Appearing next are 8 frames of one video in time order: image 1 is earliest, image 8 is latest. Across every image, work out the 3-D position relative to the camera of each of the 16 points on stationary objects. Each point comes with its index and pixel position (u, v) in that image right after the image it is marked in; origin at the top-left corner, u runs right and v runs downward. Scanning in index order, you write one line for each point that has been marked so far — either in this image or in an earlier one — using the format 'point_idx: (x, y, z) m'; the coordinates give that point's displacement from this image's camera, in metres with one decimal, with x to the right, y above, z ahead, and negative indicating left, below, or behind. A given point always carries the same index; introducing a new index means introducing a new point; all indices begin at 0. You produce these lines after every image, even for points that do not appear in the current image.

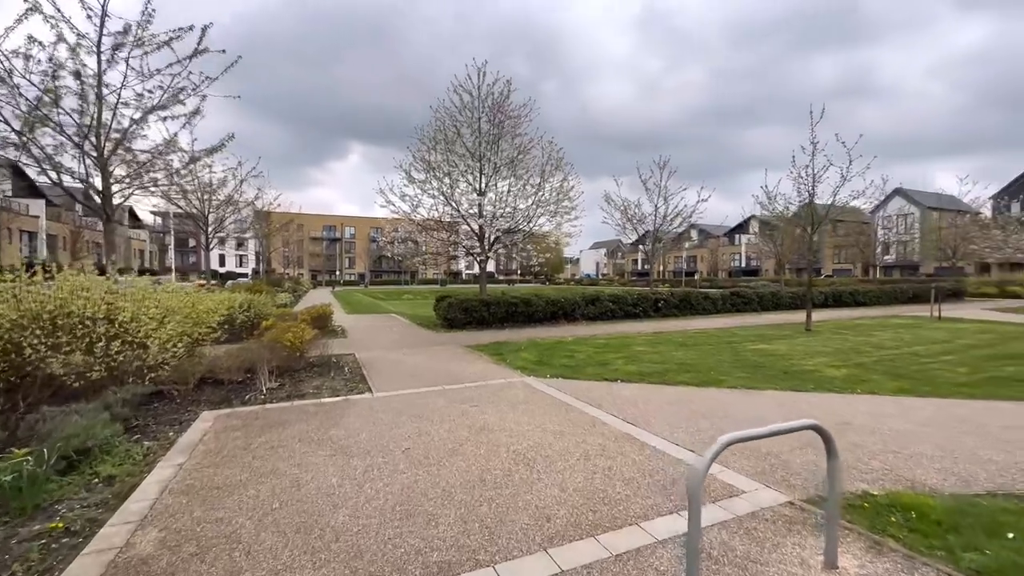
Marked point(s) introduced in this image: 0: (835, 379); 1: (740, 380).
0: (+5.7, -1.6, +7.9) m
1: (+4.0, -1.6, +7.8) m
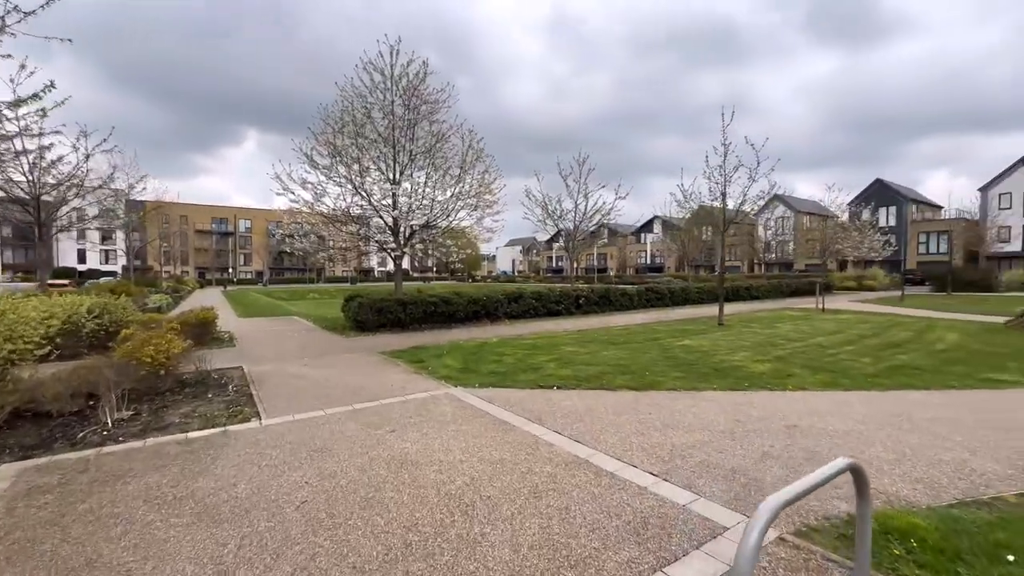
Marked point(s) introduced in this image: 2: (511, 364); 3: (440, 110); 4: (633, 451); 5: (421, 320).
0: (+4.4, -1.5, +7.9) m
1: (+2.8, -1.6, +7.6) m
2: (0.0, -1.5, +9.1) m
3: (-2.6, +6.4, +16.0) m
4: (+1.2, -1.7, +4.6) m
5: (-3.1, -1.1, +15.6) m
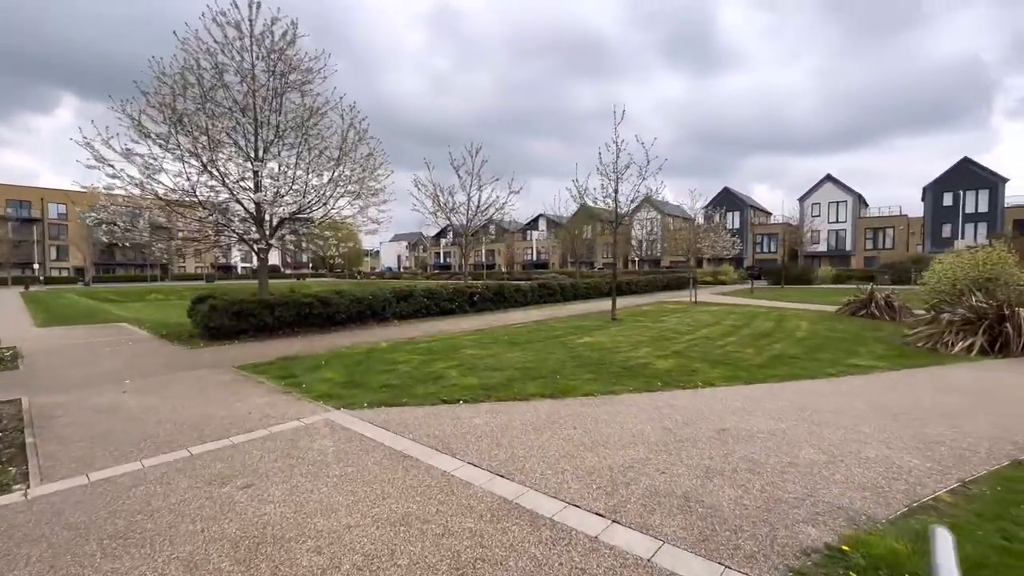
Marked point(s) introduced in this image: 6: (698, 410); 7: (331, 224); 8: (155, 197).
0: (+2.8, -1.5, +7.8) m
1: (+1.2, -1.5, +7.1) m
2: (-1.9, -1.5, +7.9) m
3: (-6.1, +6.4, +13.9) m
4: (+0.5, -1.6, +3.8) m
5: (-6.5, -1.1, +13.4) m
6: (+2.3, -1.5, +5.6) m
7: (-6.1, +2.2, +15.2) m
8: (-10.4, +2.6, +13.0) m
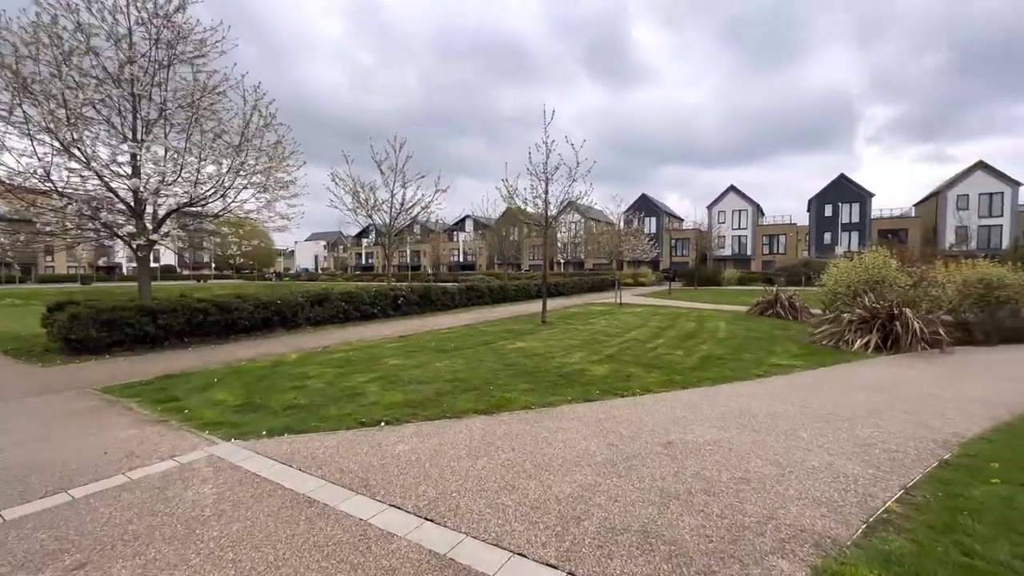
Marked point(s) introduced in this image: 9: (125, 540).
0: (+1.6, -1.5, +7.5) m
1: (+0.2, -1.6, +6.6) m
2: (-3.0, -1.6, +6.9) m
3: (-8.2, +6.3, +12.1) m
4: (0.0, -1.7, +3.2) m
5: (-8.5, -1.2, +11.5) m
6: (+1.5, -1.6, +5.3) m
7: (-8.4, +2.1, +13.4) m
8: (-12.2, +2.5, +10.6) m
9: (-2.7, -1.7, +3.1) m
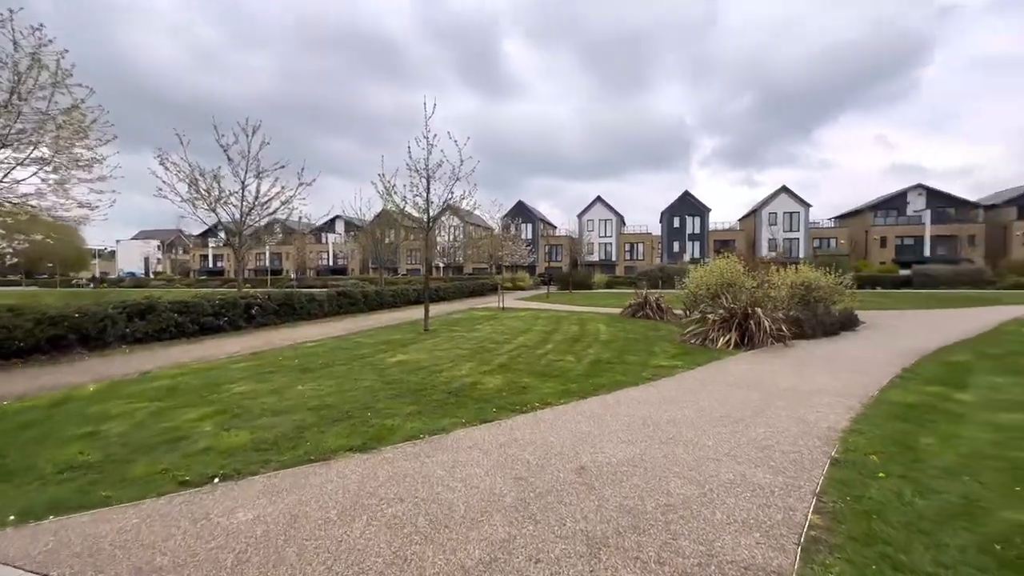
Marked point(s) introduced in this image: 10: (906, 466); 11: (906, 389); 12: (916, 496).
0: (-0.2, -1.6, +6.9) m
1: (-1.2, -1.6, +5.6) m
2: (-4.4, -1.7, +5.0) m
3: (-10.9, +6.1, +8.8) m
4: (-0.6, -1.7, +2.3) m
5: (-10.9, -1.4, +8.1) m
6: (+0.4, -1.6, +4.7) m
7: (-11.4, +1.8, +9.9) m
8: (-14.4, +2.3, +6.2) m
9: (-3.1, -1.8, +1.5) m
10: (+3.6, -1.6, +4.1) m
11: (+6.0, -1.5, +6.8) m
12: (+3.3, -1.7, +3.6) m
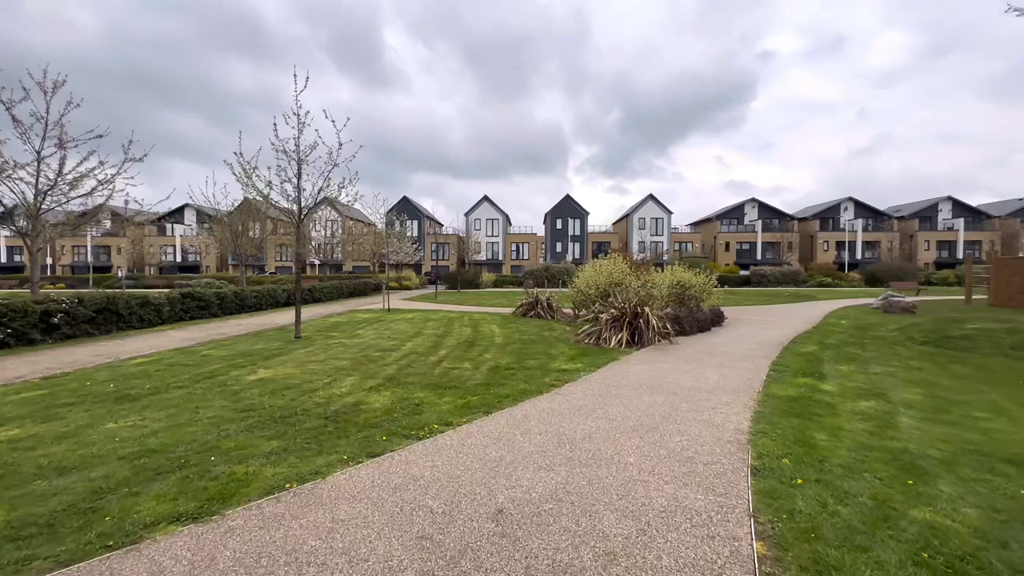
0: (-1.6, -1.6, +5.9) m
1: (-2.3, -1.7, +4.3) m
2: (-5.2, -1.7, +3.0) m
3: (-12.4, +6.1, +5.0) m
4: (-0.8, -1.8, +1.3) m
5: (-12.3, -1.4, +4.3) m
6: (-0.5, -1.7, +3.9) m
7: (-13.2, +1.8, +6.0) m
8: (-15.1, +2.2, +1.6) m
9: (-3.1, -1.8, -0.1) m
10: (+2.8, -1.7, +4.1) m
11: (+4.4, -1.5, +7.3) m
12: (+2.6, -1.7, +3.5) m
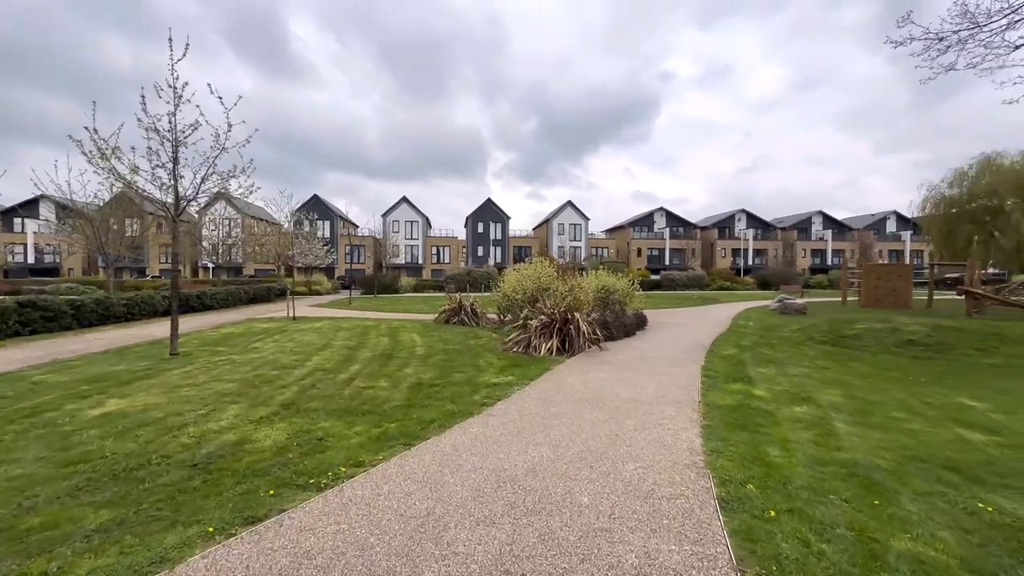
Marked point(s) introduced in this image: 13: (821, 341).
0: (-2.4, -1.7, +4.7) m
1: (-2.8, -1.7, +3.0) m
2: (-5.4, -1.8, +1.2) m
3: (-12.9, +6.0, +1.9) m
4: (-0.8, -1.8, +0.3) m
5: (-12.6, -1.5, +1.3) m
6: (-1.0, -1.7, +2.9) m
7: (-13.9, +1.7, +2.8) m
8: (-15.0, +2.1, -1.9) m
9: (-2.8, -1.9, -1.5) m
10: (+2.2, -1.7, +3.7) m
11: (+3.3, -1.6, +7.1) m
12: (+2.1, -1.7, +3.1) m
13: (+8.9, -1.5, +12.9) m
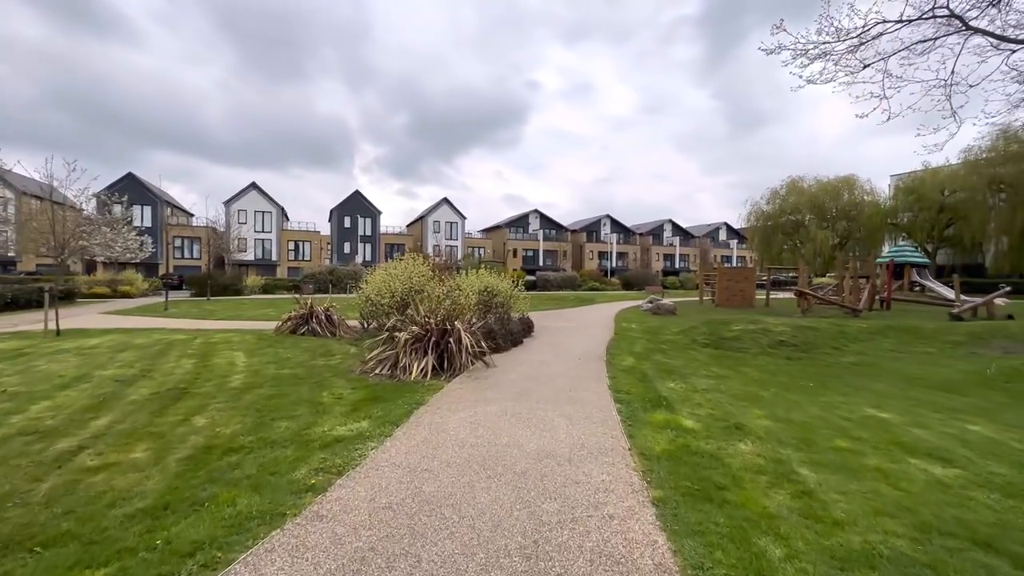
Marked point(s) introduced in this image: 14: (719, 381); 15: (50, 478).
0: (-3.1, -1.8, +1.7) m
1: (-3.1, -1.8, 0.0) m
2: (-5.1, -1.8, -2.5) m
3: (-12.6, +5.9, -3.8) m
4: (-0.5, -1.9, -2.1) m
5: (-12.1, -1.6, -4.4) m
6: (-1.3, -1.8, +0.3) m
7: (-13.7, +1.6, -3.3) m
8: (-13.5, +2.1, -8.1) m
9: (-1.8, -1.9, -4.4) m
10: (+1.6, -1.8, +2.0) m
11: (+1.6, -1.7, +5.6) m
12: (+1.6, -1.8, +1.4) m
13: (+5.4, -1.6, +12.7) m
14: (+4.0, -1.8, +8.6) m
15: (-4.1, -1.6, +4.0) m
